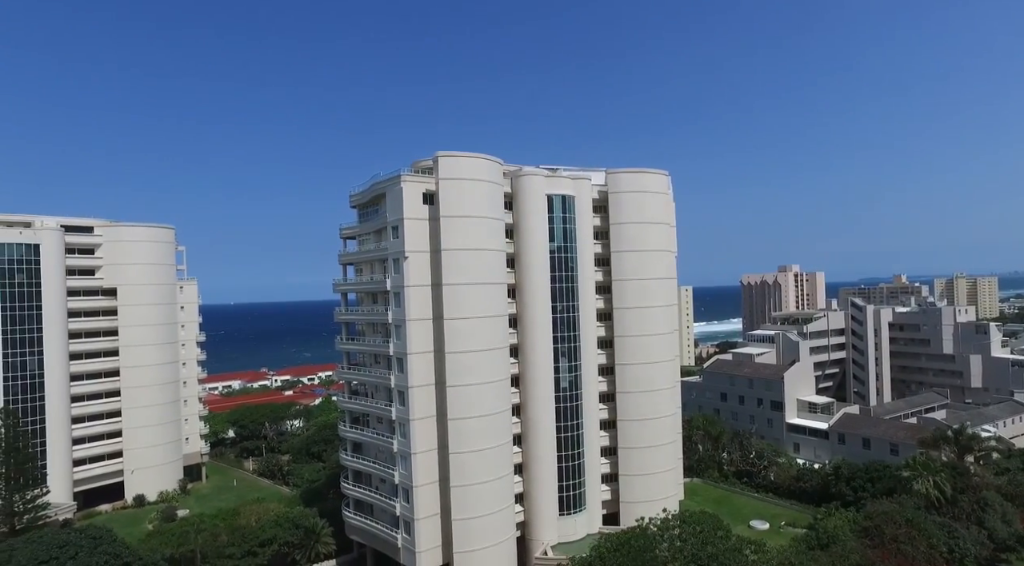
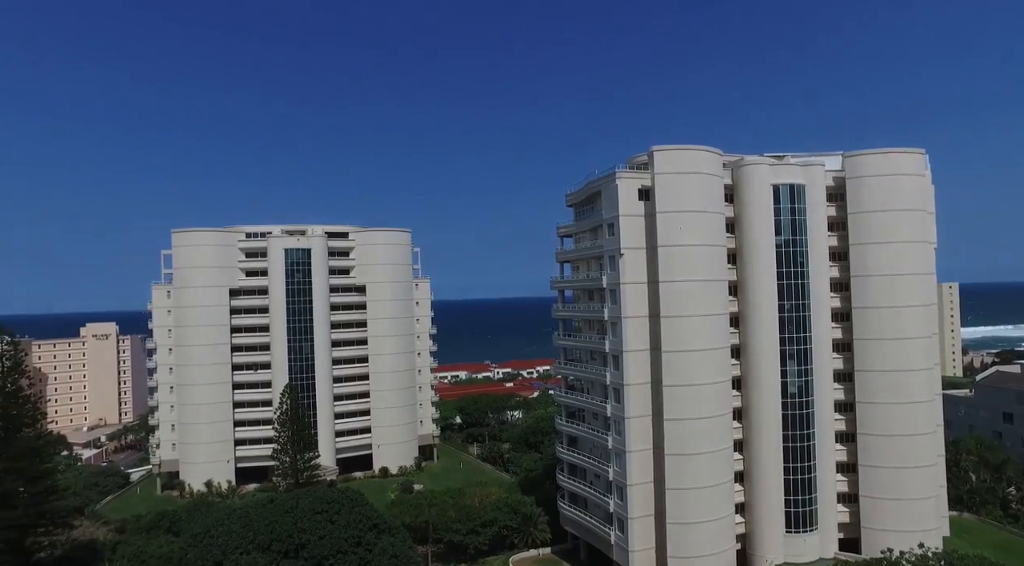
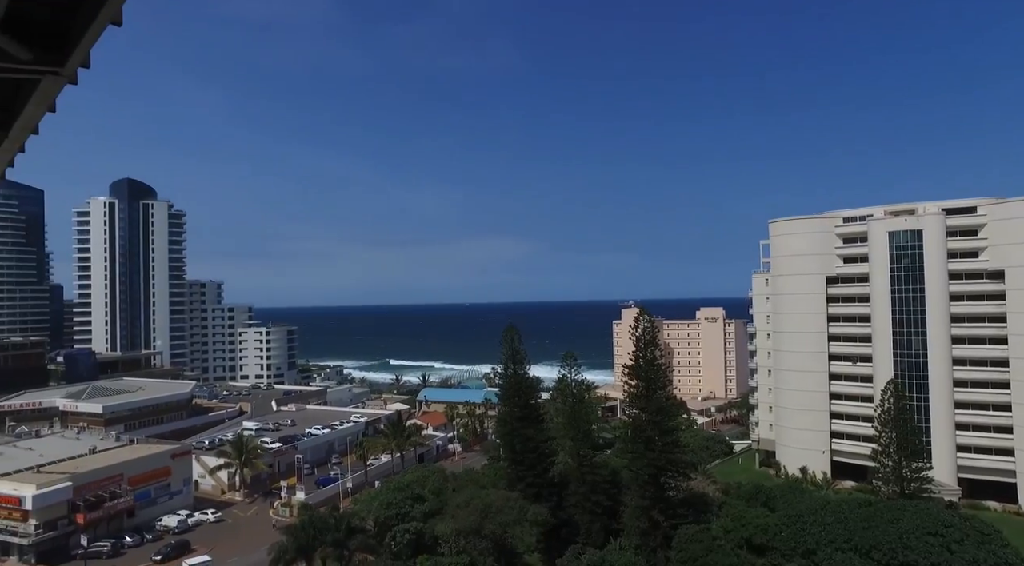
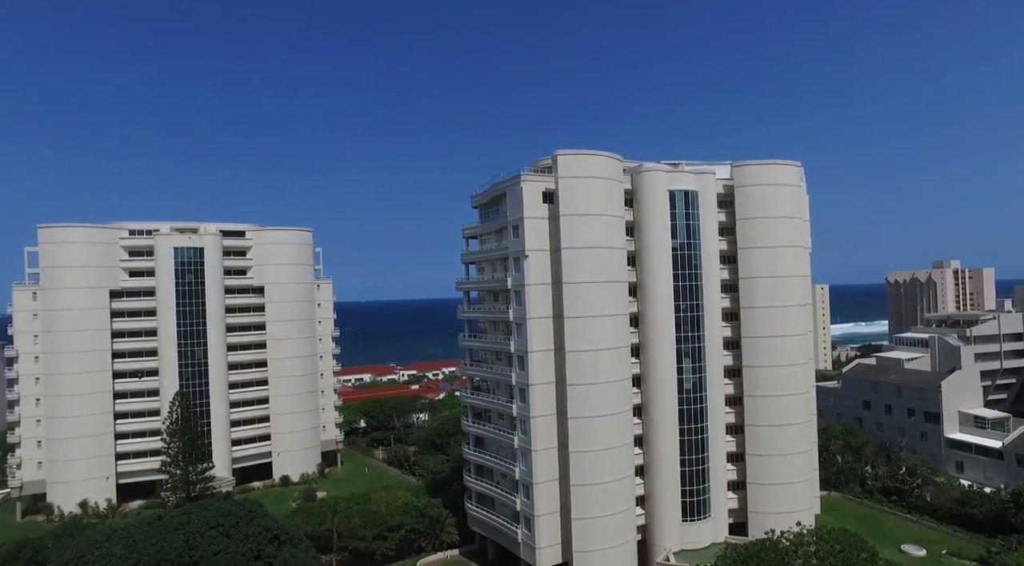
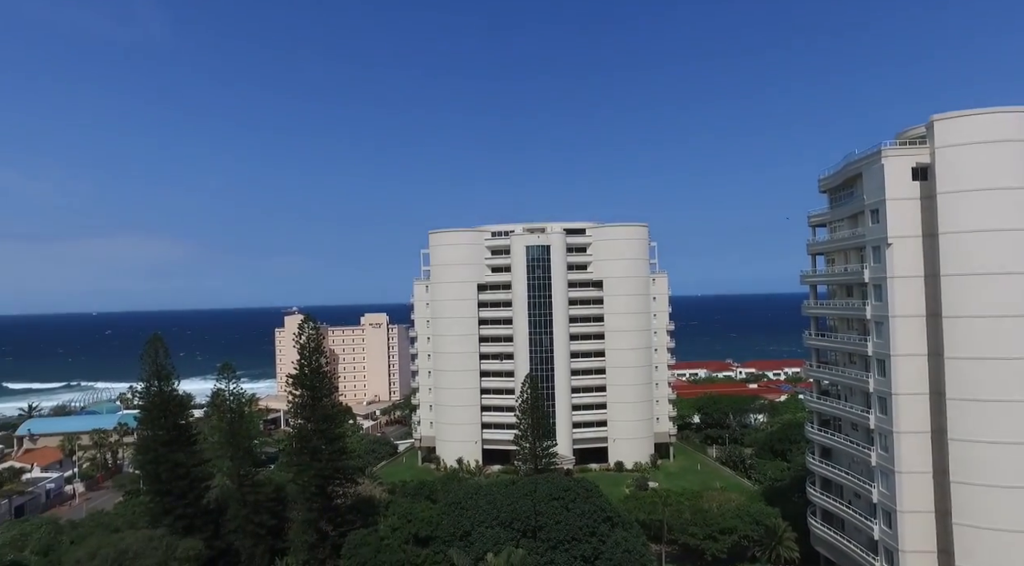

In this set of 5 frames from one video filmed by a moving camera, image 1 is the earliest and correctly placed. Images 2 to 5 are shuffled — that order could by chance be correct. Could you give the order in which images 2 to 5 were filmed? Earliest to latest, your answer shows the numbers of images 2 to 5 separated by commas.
4, 2, 5, 3
